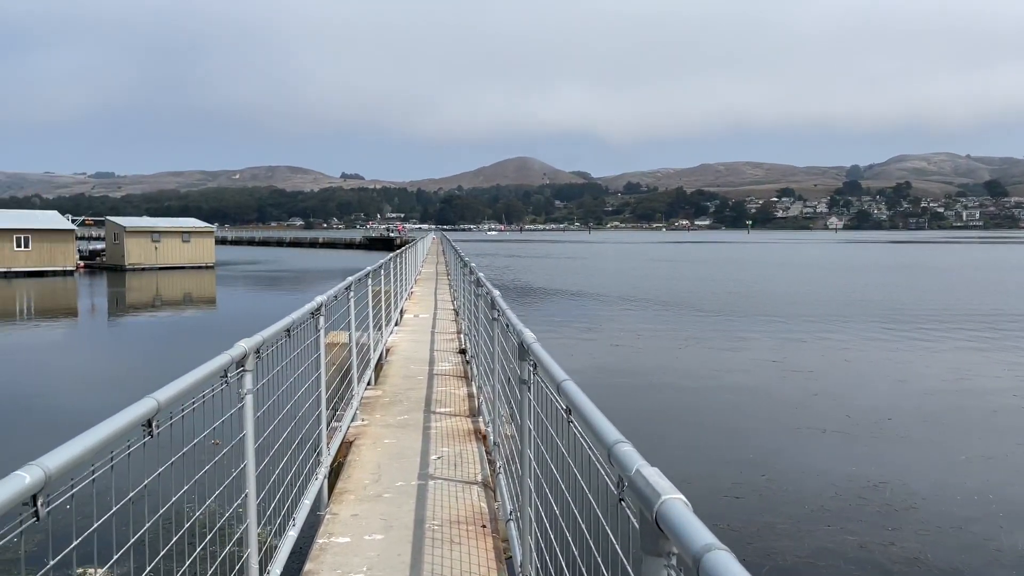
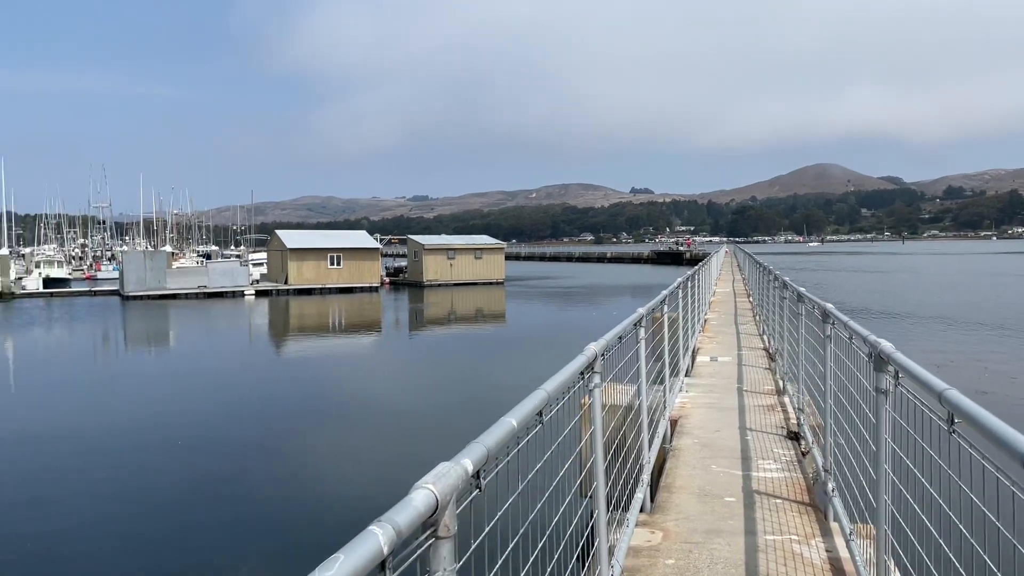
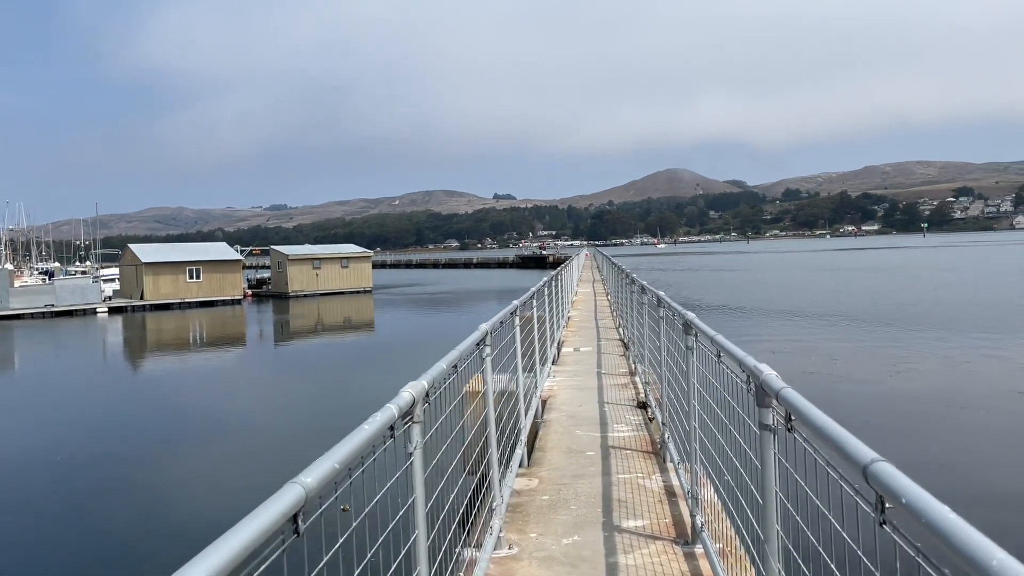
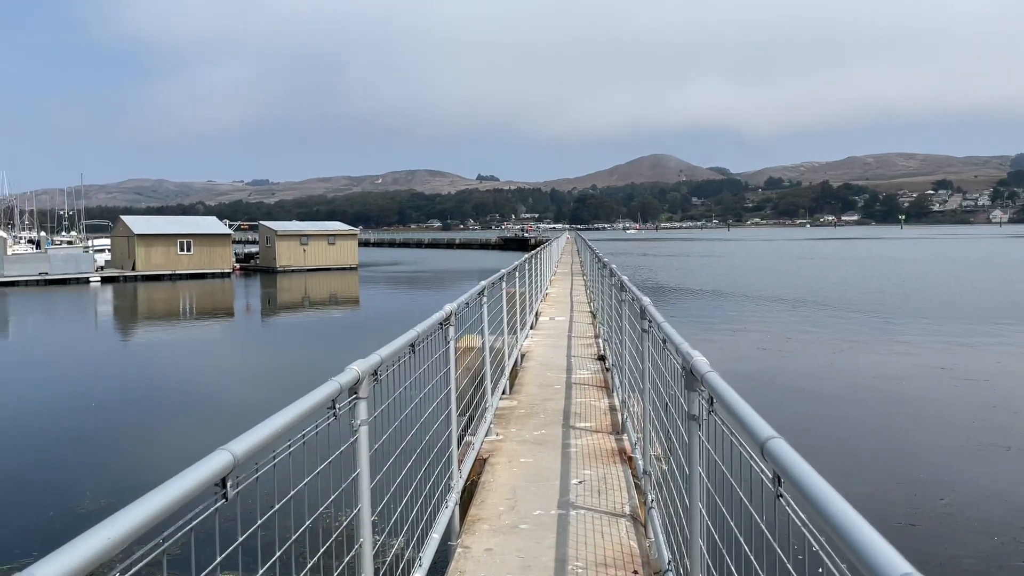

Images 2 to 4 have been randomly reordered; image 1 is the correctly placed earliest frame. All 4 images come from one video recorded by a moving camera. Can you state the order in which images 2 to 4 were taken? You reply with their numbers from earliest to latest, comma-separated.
4, 3, 2
